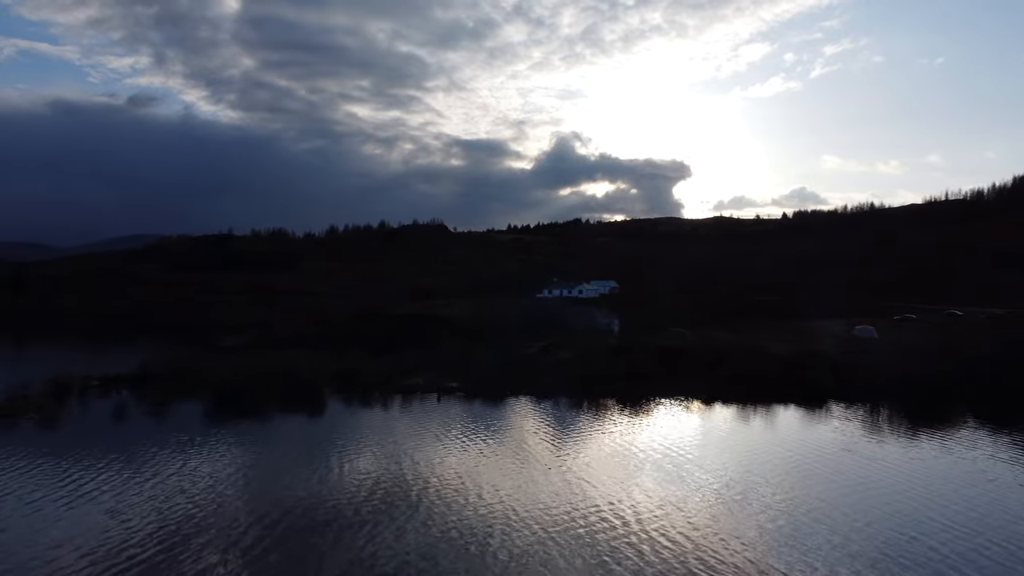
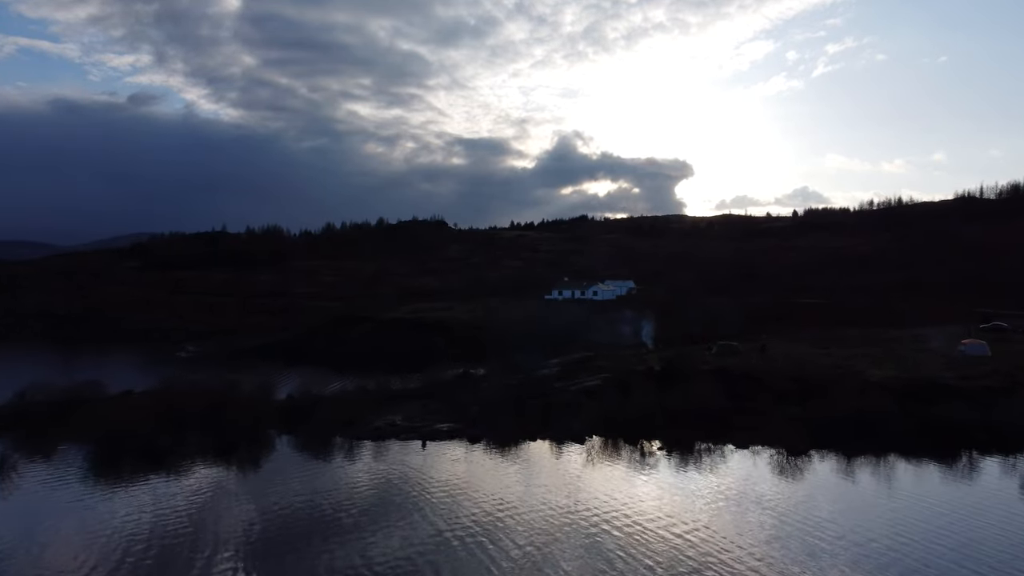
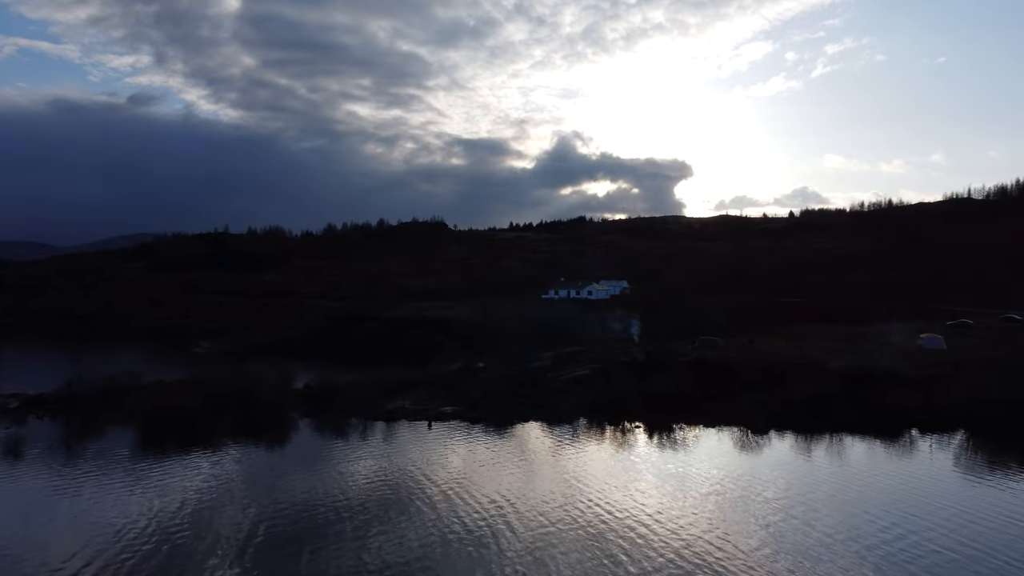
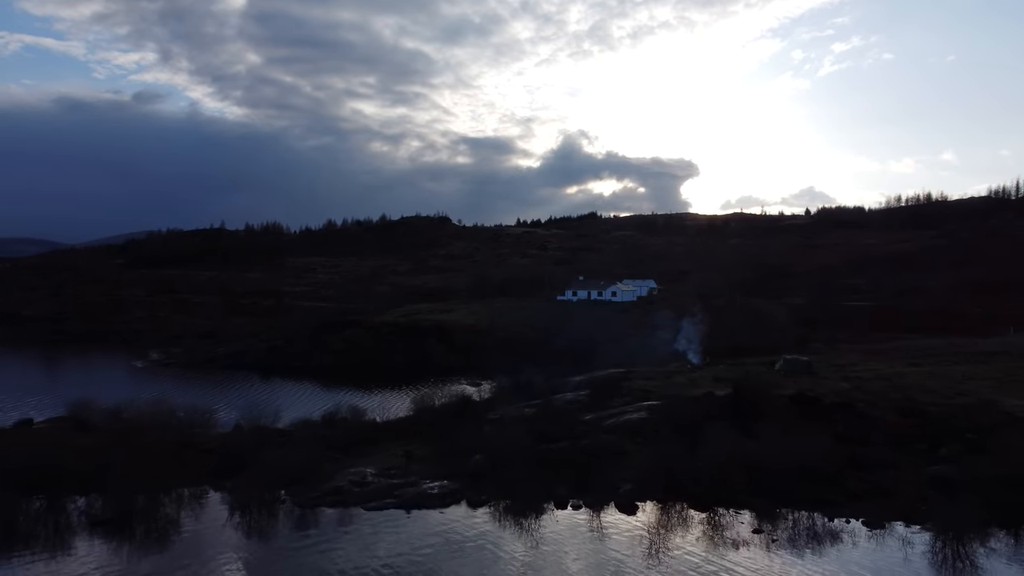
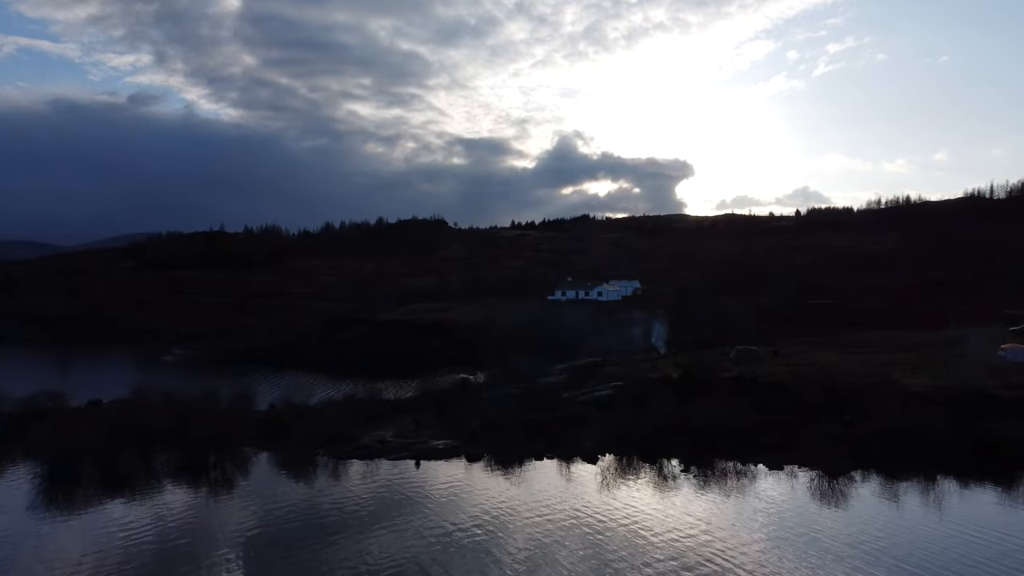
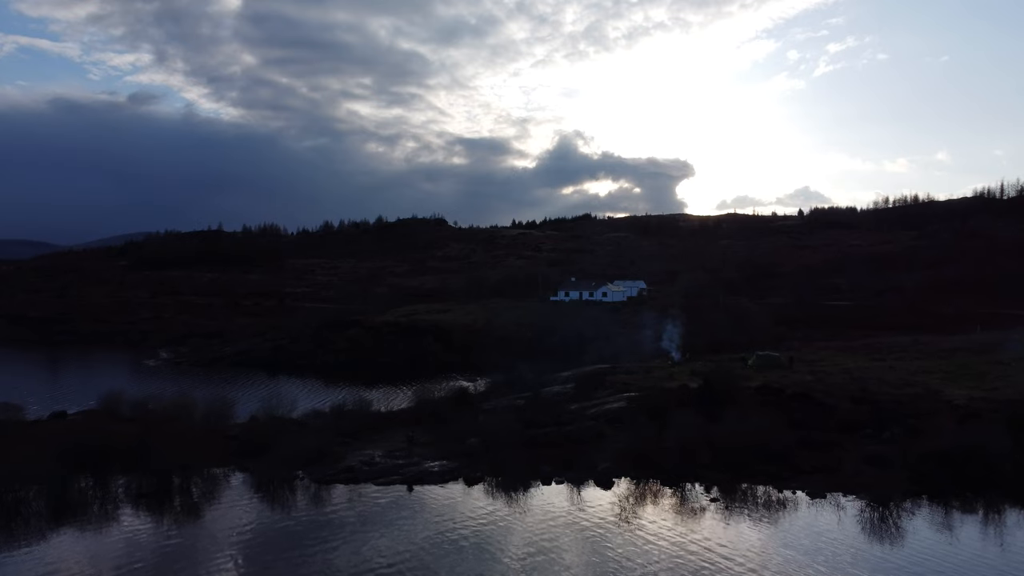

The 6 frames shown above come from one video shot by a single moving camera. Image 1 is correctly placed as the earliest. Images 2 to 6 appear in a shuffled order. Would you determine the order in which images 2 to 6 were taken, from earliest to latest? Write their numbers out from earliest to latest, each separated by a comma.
3, 2, 5, 6, 4
